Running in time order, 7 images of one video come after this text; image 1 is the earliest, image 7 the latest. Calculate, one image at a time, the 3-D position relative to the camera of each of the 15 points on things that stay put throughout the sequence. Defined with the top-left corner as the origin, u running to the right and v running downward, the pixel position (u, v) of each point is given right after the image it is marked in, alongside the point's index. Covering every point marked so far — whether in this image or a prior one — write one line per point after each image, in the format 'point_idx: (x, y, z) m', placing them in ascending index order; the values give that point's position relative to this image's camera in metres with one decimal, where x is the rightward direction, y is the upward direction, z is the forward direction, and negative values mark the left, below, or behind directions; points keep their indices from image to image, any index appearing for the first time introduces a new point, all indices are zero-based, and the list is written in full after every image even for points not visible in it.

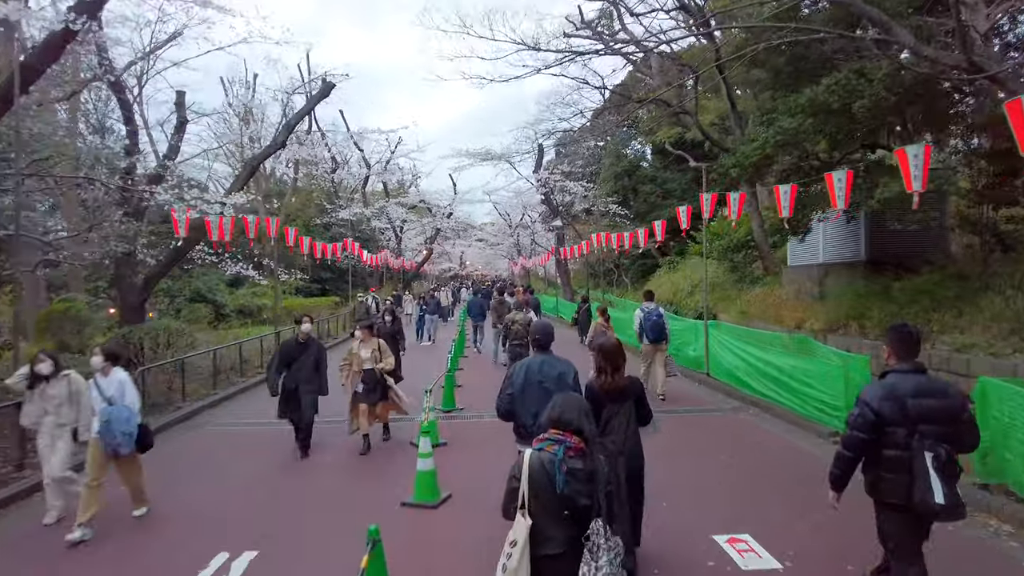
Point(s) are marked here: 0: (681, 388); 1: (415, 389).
0: (+2.7, -1.6, +11.2) m
1: (-1.5, -1.6, +10.8) m
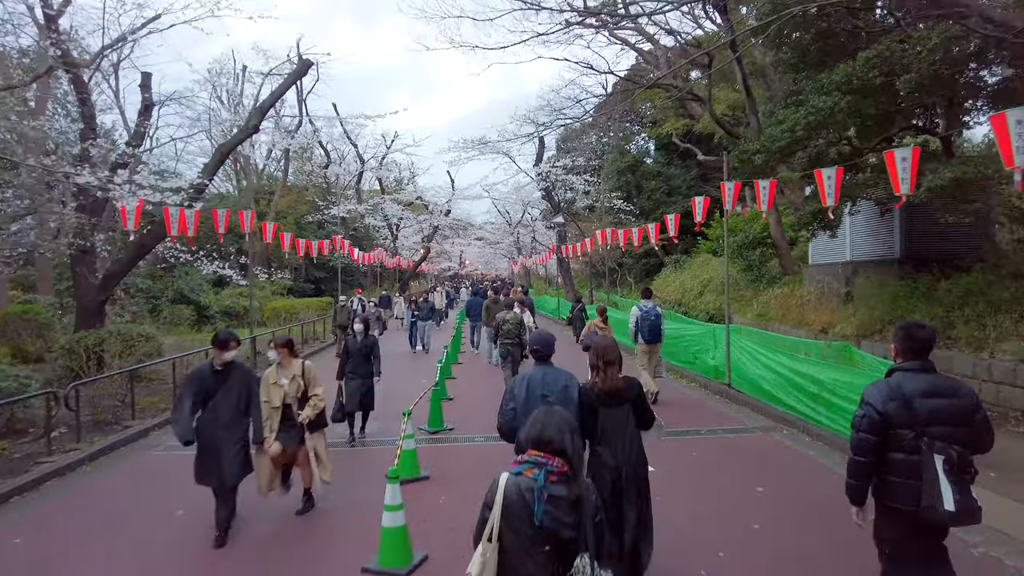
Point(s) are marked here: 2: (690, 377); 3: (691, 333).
0: (+2.6, -1.6, +10.0) m
1: (-1.5, -1.6, +9.6) m
2: (+2.9, -1.5, +11.3) m
3: (+2.9, -0.8, +11.5) m
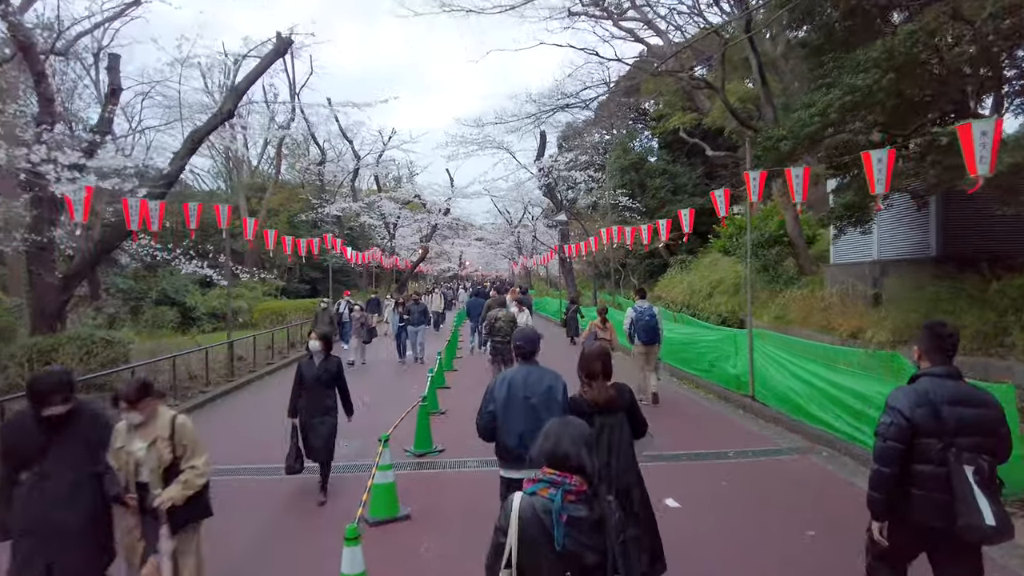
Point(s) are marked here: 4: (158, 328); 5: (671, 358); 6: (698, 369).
0: (+2.6, -1.6, +9.1) m
1: (-1.5, -1.6, +8.6) m
2: (+2.9, -1.5, +10.3) m
3: (+2.9, -0.8, +10.5) m
4: (-9.7, -1.1, +19.3) m
5: (+2.8, -1.3, +12.4) m
6: (+2.9, -1.3, +10.9) m
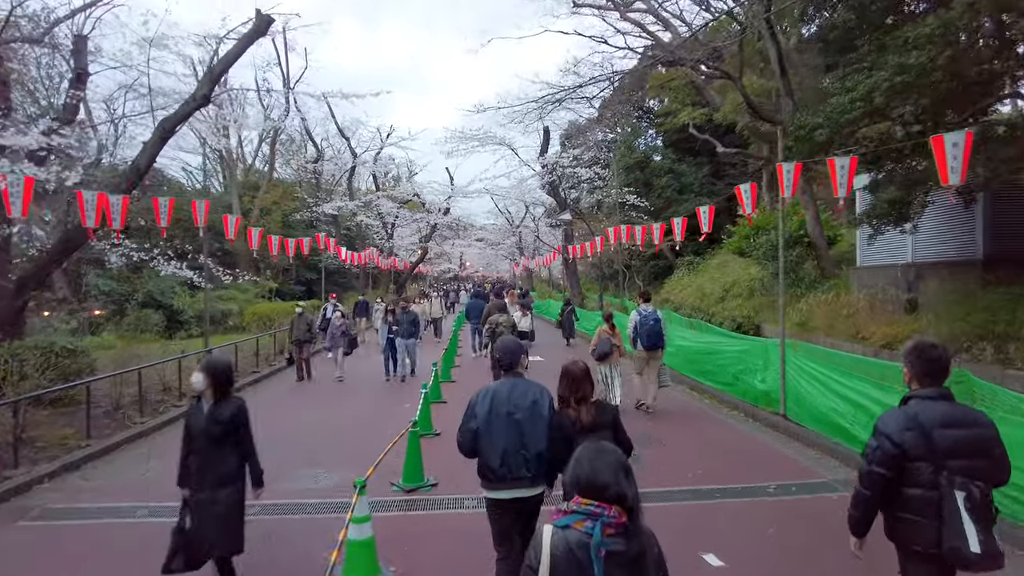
0: (+2.7, -1.7, +8.1) m
1: (-1.5, -1.6, +7.7) m
2: (+2.9, -1.5, +9.4) m
3: (+3.0, -0.8, +9.6) m
4: (-9.6, -1.2, +18.4) m
5: (+2.8, -1.3, +11.4) m
6: (+2.9, -1.3, +10.0) m
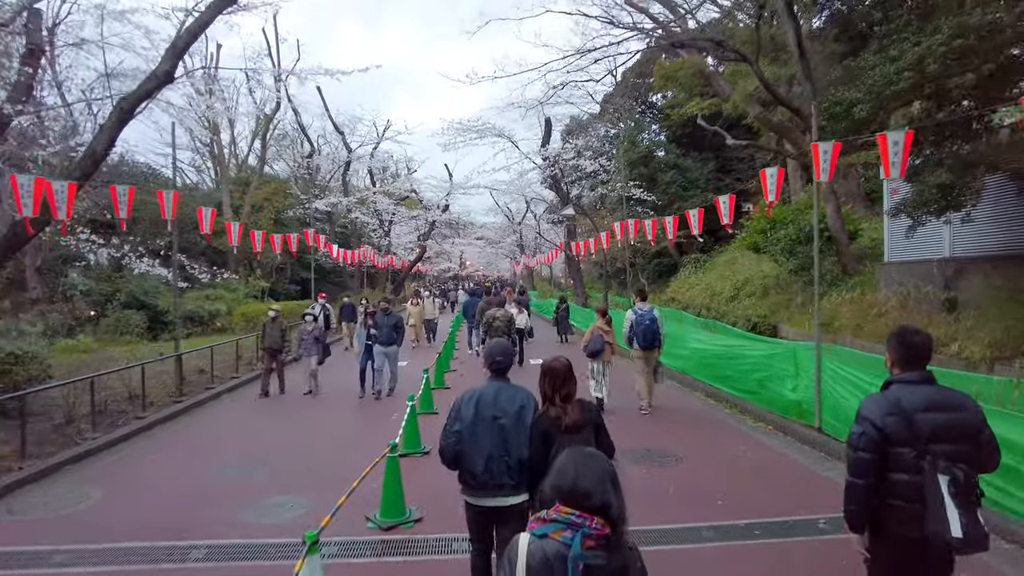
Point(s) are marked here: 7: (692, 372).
0: (+2.7, -1.7, +7.2) m
1: (-1.5, -1.6, +6.8) m
2: (+2.9, -1.5, +8.5) m
3: (+3.0, -0.8, +8.7) m
4: (-9.6, -1.1, +17.5) m
5: (+2.8, -1.3, +10.5) m
6: (+2.9, -1.3, +9.0) m
7: (+2.8, -1.3, +11.0) m
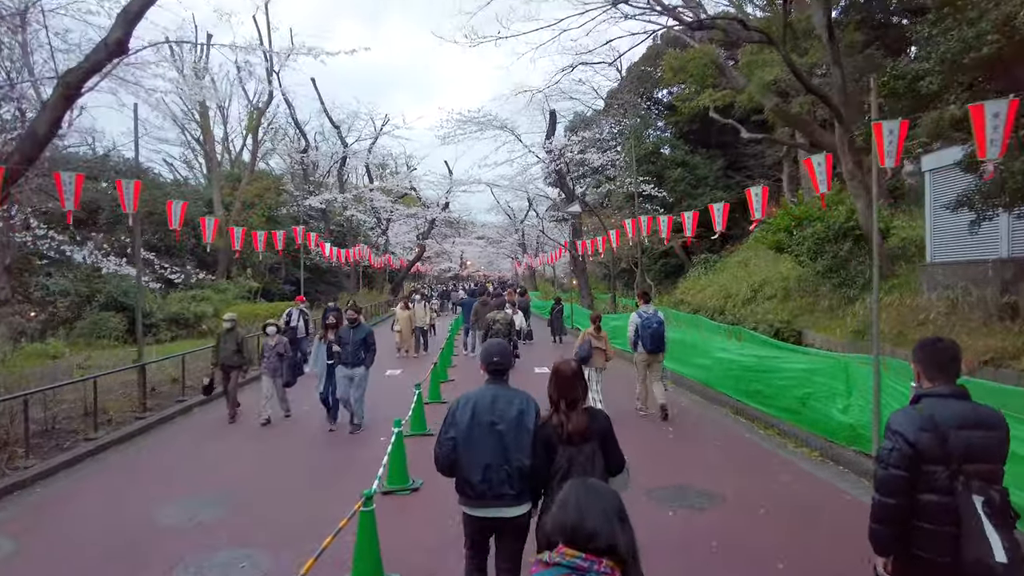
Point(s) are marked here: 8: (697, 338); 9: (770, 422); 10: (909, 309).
0: (+2.7, -1.7, +6.1) m
1: (-1.4, -1.6, +5.7) m
2: (+3.0, -1.6, +7.4) m
3: (+3.0, -0.8, +7.6) m
4: (-9.6, -1.1, +16.4) m
5: (+2.9, -1.3, +9.4) m
6: (+3.0, -1.4, +8.0) m
7: (+2.9, -1.3, +9.9) m
8: (+2.9, -0.8, +10.9) m
9: (+2.9, -1.5, +8.1) m
10: (+5.6, -0.3, +9.8) m
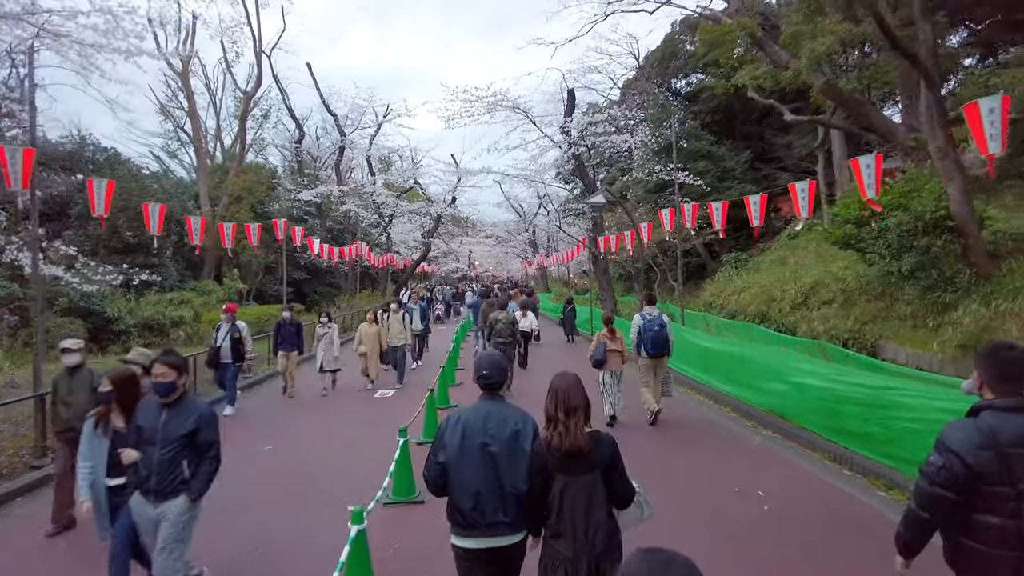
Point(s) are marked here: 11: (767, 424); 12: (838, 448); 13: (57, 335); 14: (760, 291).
0: (+2.9, -1.8, +3.9) m
1: (-1.3, -1.7, +3.6) m
2: (+3.1, -1.6, +5.2) m
3: (+3.2, -0.9, +5.4) m
4: (-9.3, -1.2, +14.4) m
5: (+3.1, -1.4, +7.2) m
6: (+3.2, -1.4, +5.8) m
7: (+3.1, -1.4, +7.7) m
8: (+3.1, -0.8, +8.7) m
9: (+3.1, -1.6, +5.9) m
10: (+5.8, -0.4, +7.6) m
11: (+2.9, -1.6, +8.3) m
12: (+3.1, -1.5, +6.9) m
13: (-9.3, -1.0, +14.6) m
14: (+5.8, -0.1, +16.2) m
